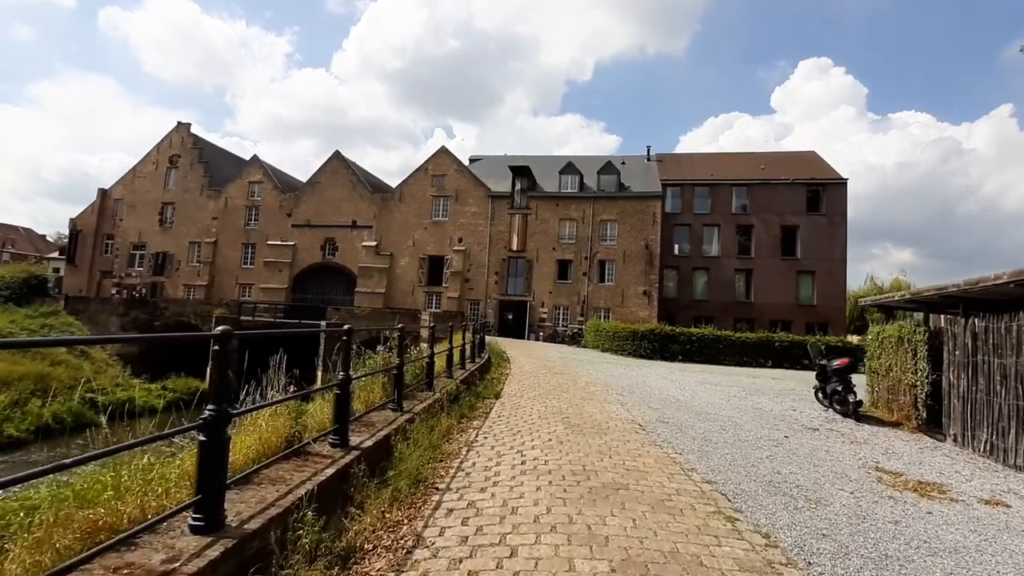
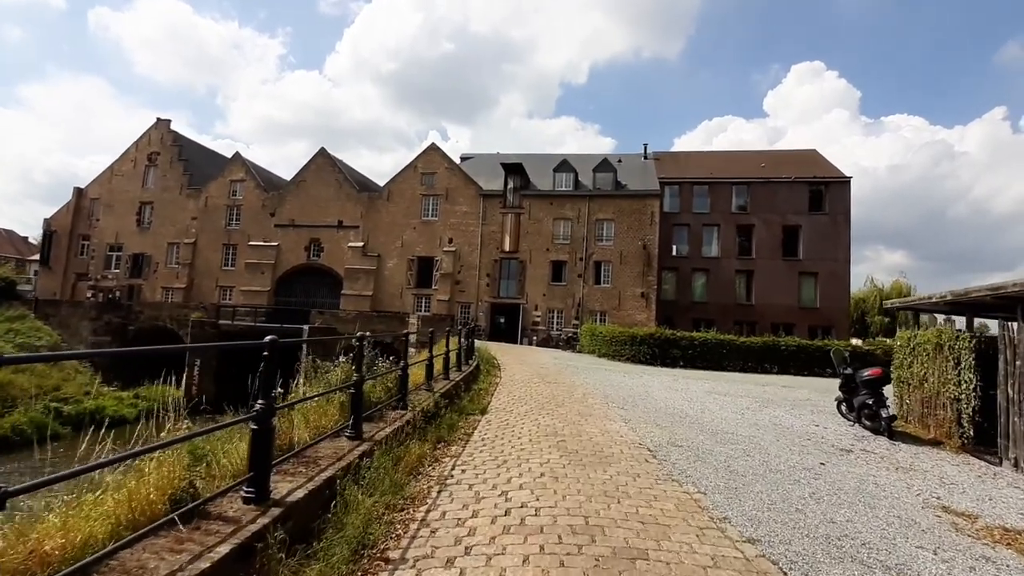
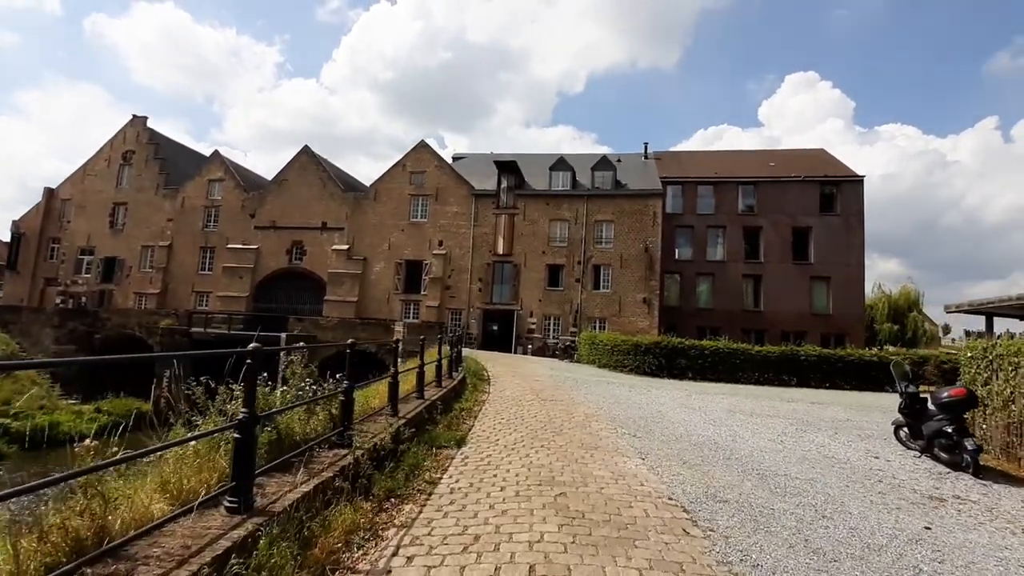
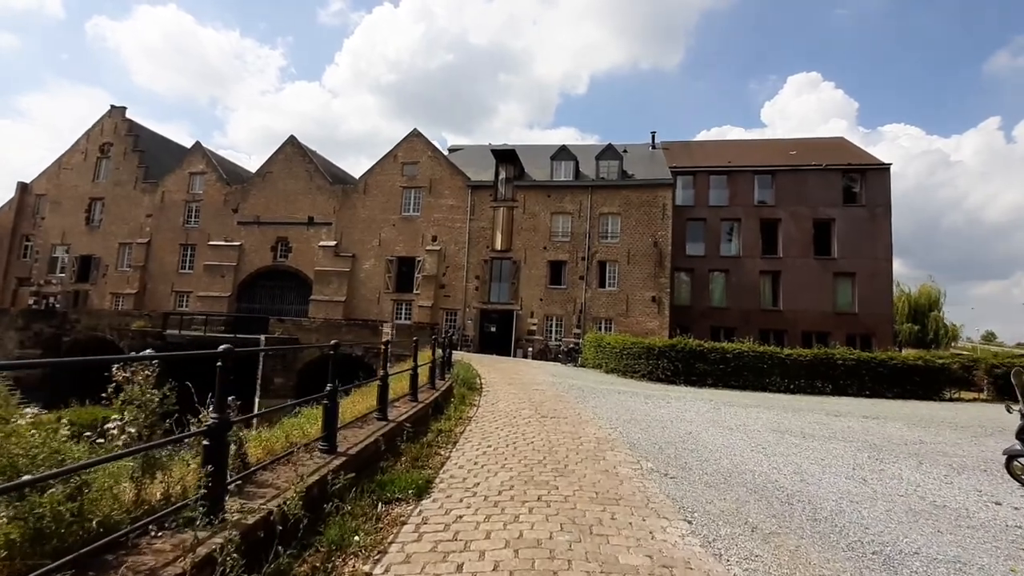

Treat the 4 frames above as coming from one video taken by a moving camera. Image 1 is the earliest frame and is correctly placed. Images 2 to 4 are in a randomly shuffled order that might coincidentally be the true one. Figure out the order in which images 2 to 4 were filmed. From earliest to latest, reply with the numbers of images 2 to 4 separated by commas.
2, 3, 4
